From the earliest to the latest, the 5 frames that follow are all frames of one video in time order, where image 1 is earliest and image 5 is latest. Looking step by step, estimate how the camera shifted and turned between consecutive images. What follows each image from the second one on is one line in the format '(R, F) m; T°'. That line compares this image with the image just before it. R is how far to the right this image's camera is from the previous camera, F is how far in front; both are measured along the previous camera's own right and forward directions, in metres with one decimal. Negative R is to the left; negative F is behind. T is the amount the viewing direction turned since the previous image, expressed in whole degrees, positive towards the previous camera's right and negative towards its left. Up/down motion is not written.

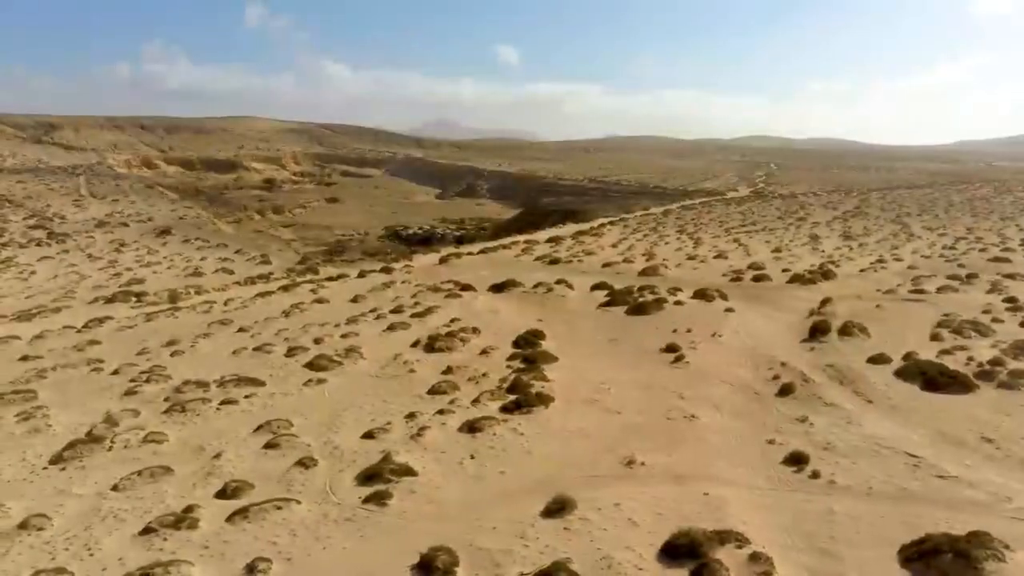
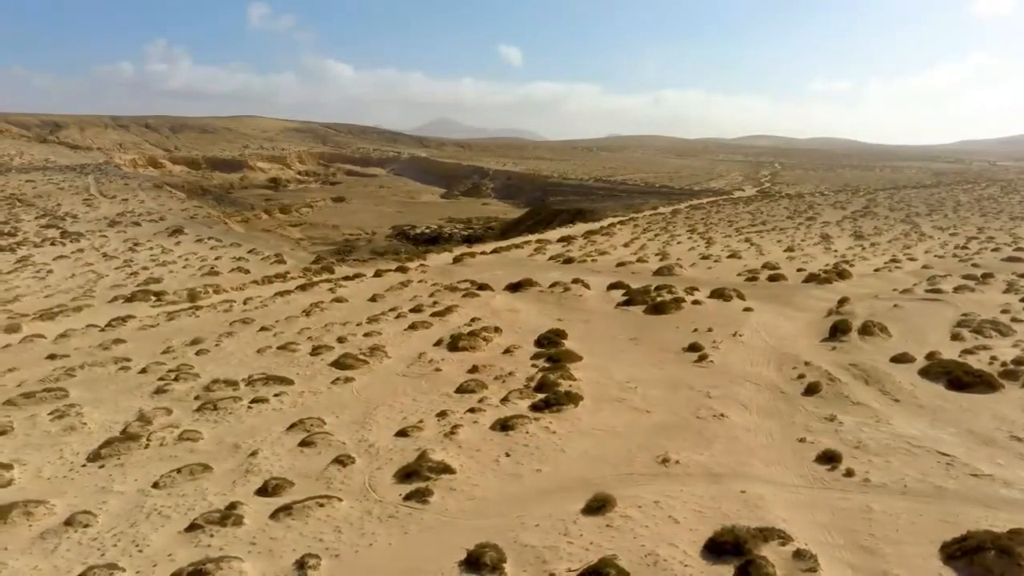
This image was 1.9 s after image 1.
(-0.6, -0.1) m; 0°
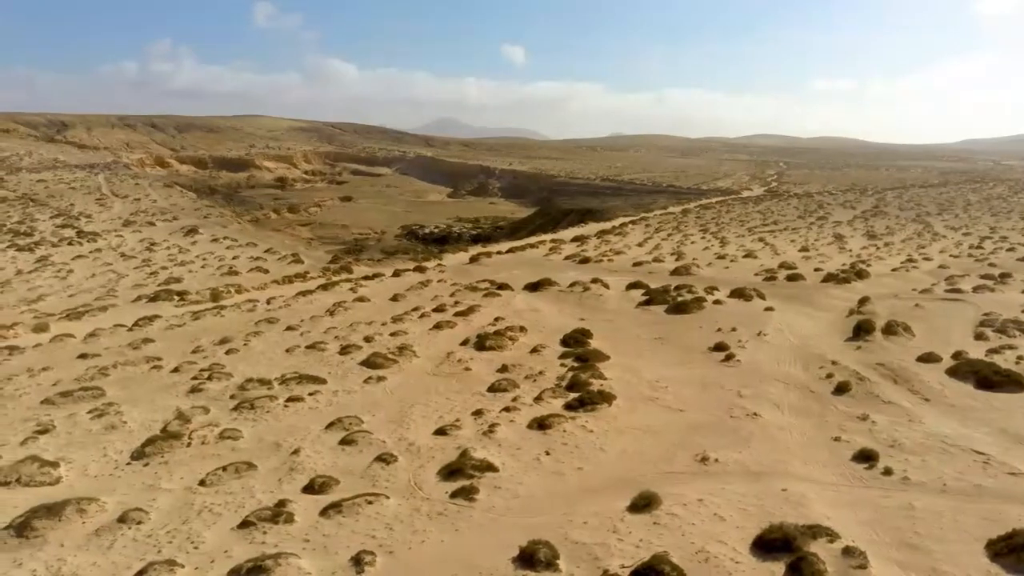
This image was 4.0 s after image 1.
(-0.6, -0.1) m; 0°
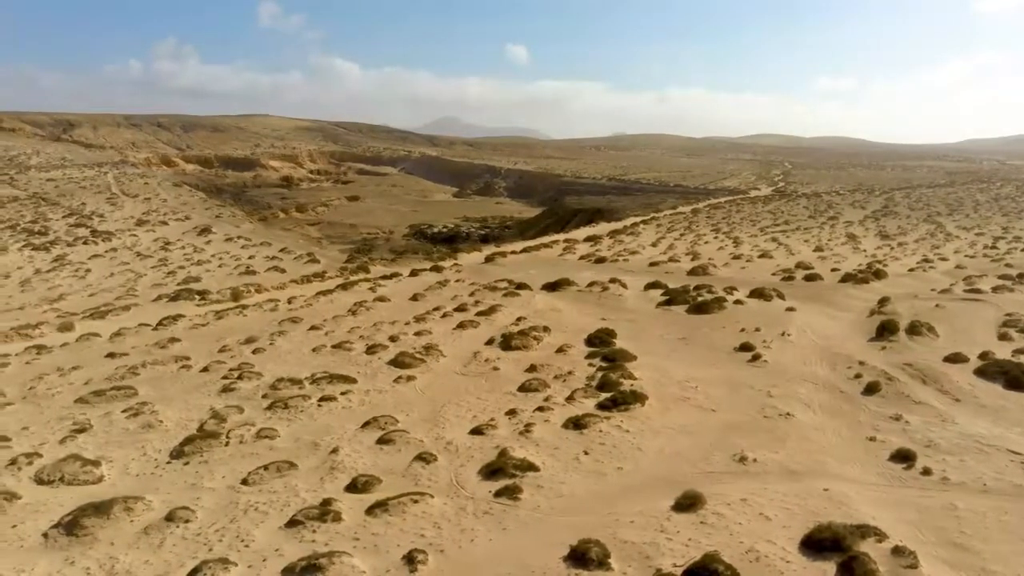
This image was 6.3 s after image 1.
(-0.6, 0.0) m; 0°
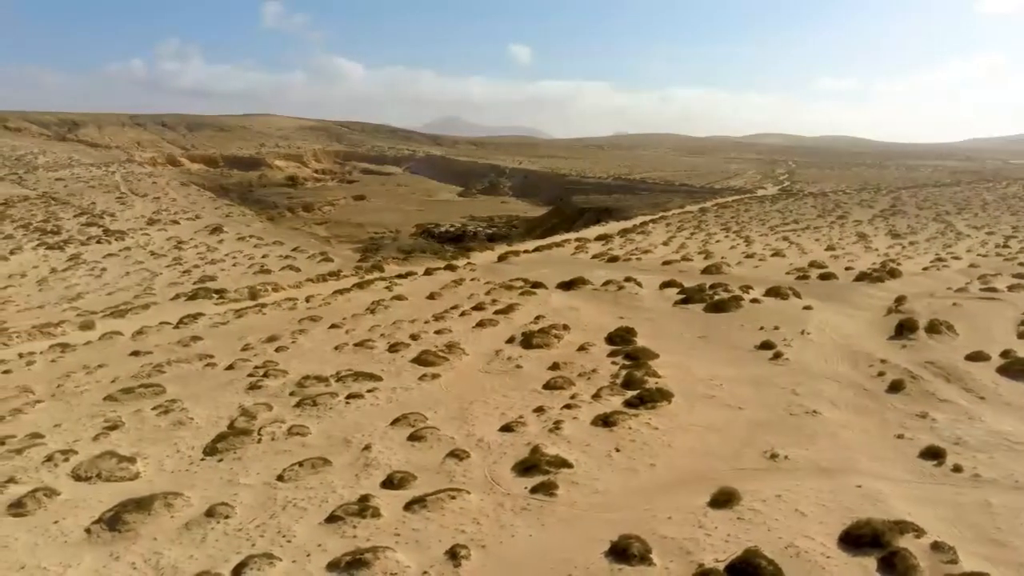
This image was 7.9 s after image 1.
(-0.5, -0.1) m; 0°
